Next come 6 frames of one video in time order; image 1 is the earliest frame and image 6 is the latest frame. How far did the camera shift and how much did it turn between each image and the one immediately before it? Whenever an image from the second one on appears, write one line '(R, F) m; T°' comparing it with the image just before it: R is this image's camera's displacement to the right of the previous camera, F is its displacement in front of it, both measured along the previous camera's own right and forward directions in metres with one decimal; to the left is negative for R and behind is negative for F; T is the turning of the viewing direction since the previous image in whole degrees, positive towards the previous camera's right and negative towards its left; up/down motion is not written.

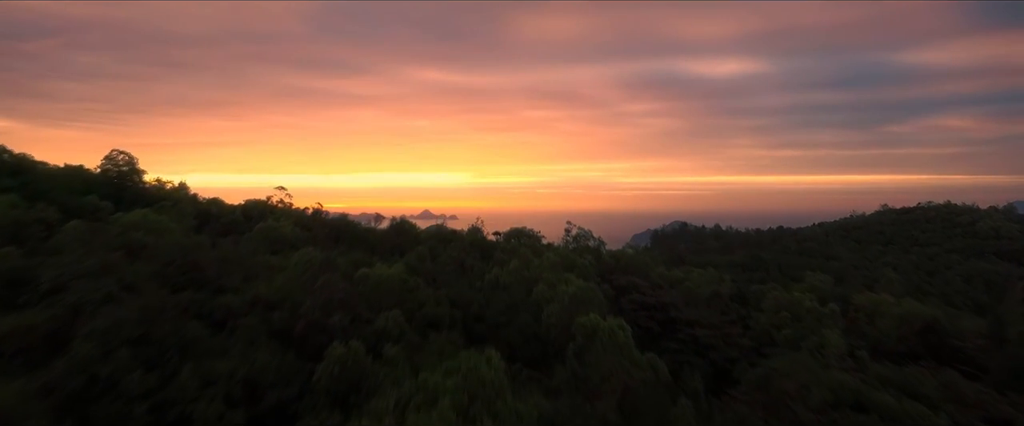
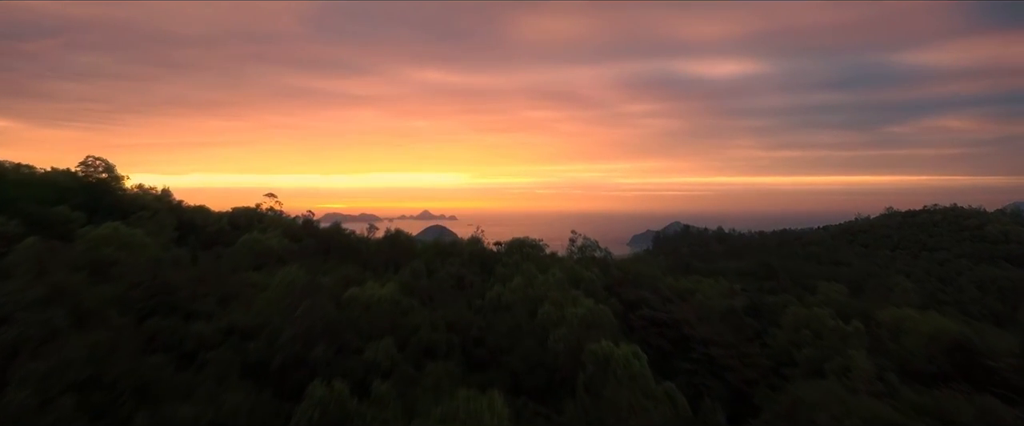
(-0.1, +0.7) m; 0°
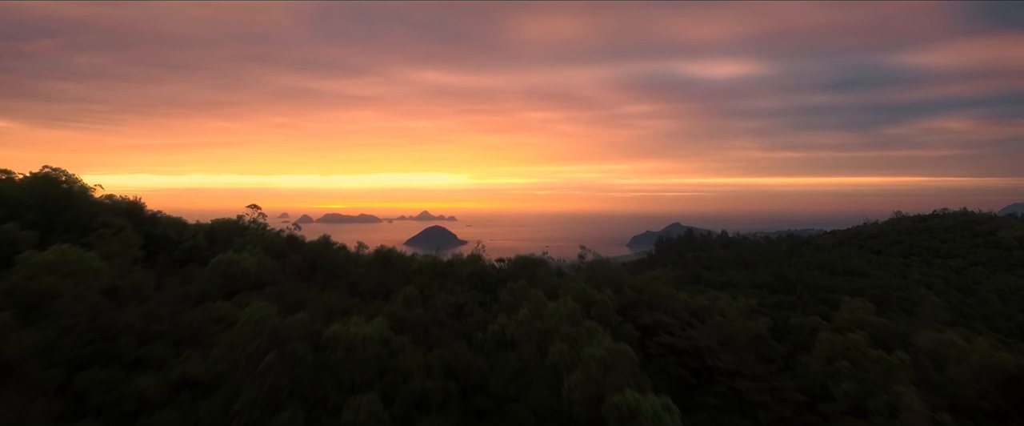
(-0.2, +1.1) m; 0°
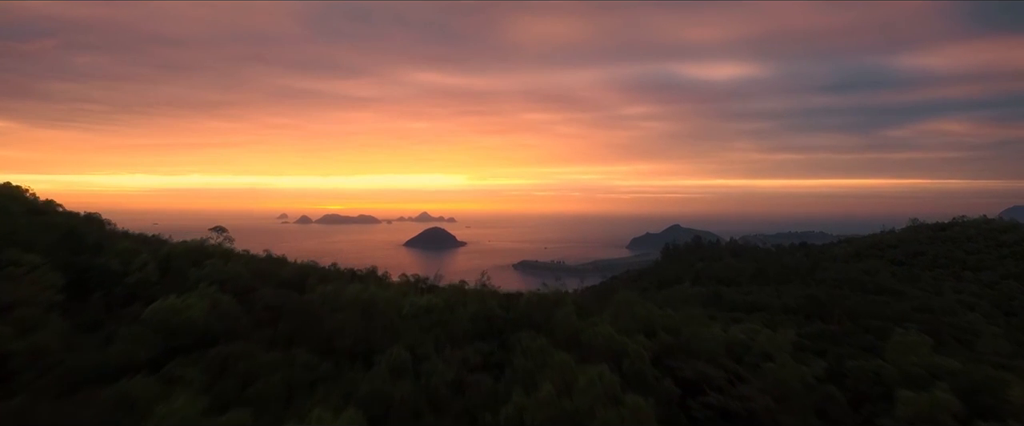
(-0.4, +1.9) m; 0°
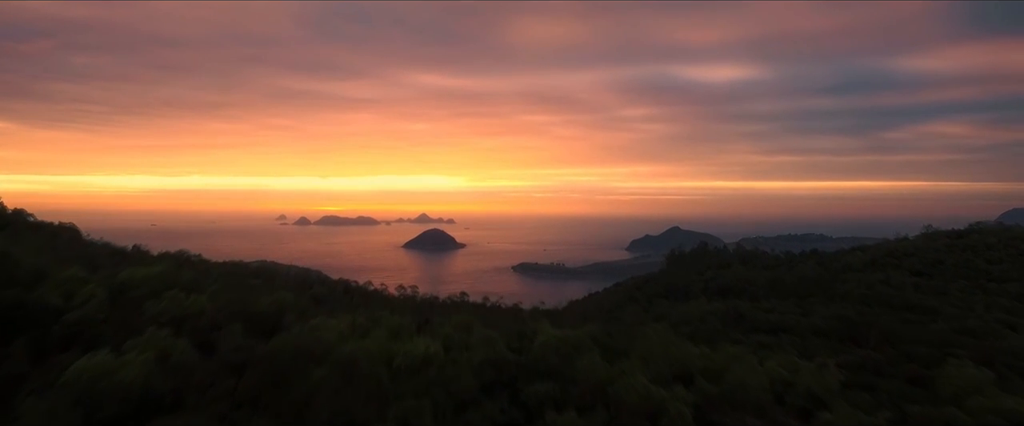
(-0.3, +1.5) m; 0°
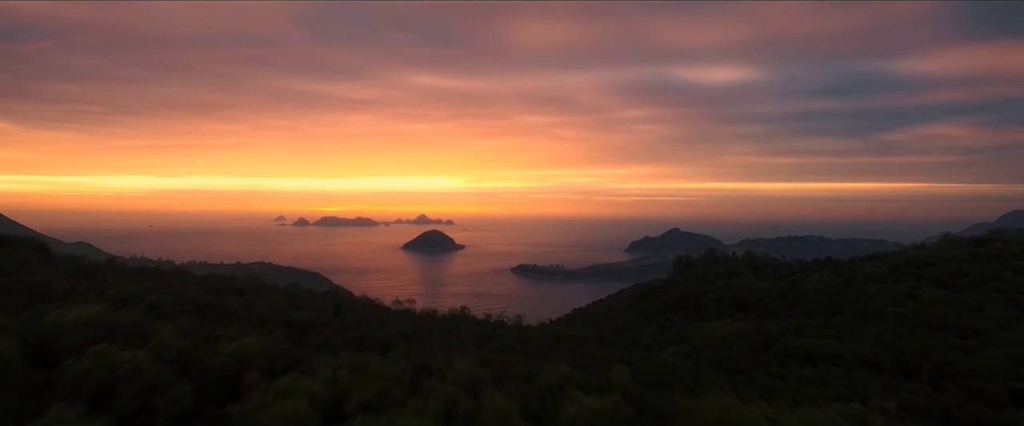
(-0.4, +1.7) m; 0°
